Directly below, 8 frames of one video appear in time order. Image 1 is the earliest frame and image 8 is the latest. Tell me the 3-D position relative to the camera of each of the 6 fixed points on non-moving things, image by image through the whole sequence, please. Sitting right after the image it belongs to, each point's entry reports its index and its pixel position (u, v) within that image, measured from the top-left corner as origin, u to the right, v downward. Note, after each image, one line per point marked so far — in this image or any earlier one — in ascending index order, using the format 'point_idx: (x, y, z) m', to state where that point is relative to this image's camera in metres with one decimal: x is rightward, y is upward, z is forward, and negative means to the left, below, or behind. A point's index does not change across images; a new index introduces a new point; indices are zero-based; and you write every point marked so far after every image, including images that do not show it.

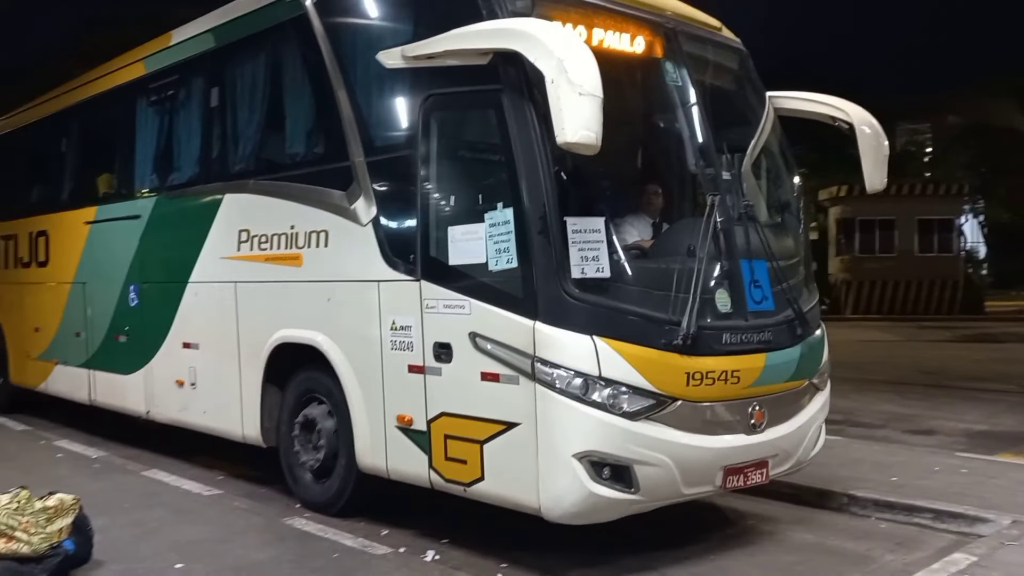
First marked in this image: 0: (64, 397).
0: (-4.9, -1.3, +10.4) m
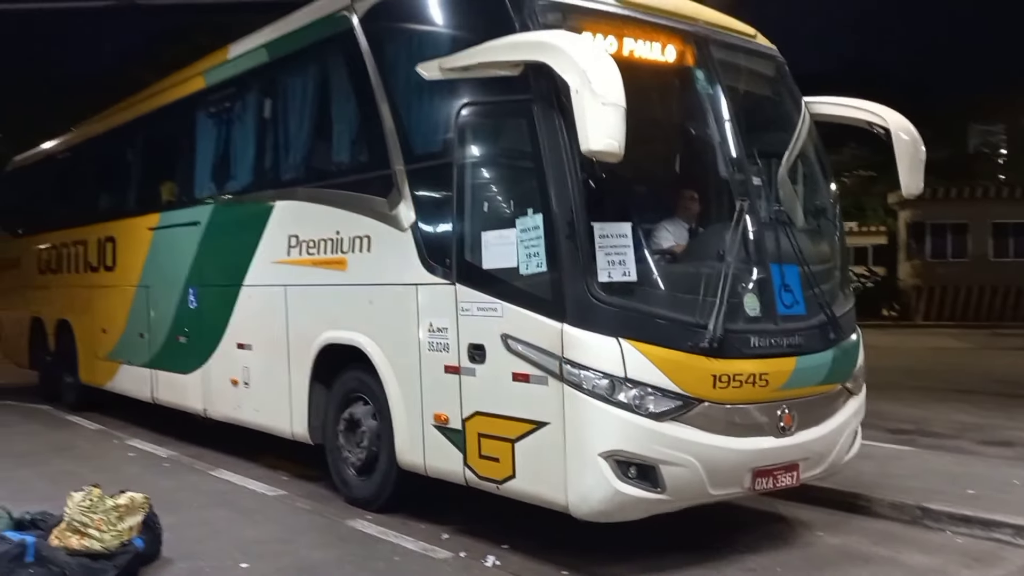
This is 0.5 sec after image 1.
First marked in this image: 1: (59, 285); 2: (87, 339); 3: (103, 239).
0: (-4.4, -1.3, +10.9) m
1: (-6.2, 0.0, +12.8) m
2: (-5.4, -0.7, +12.0) m
3: (-5.0, +0.6, +11.5) m
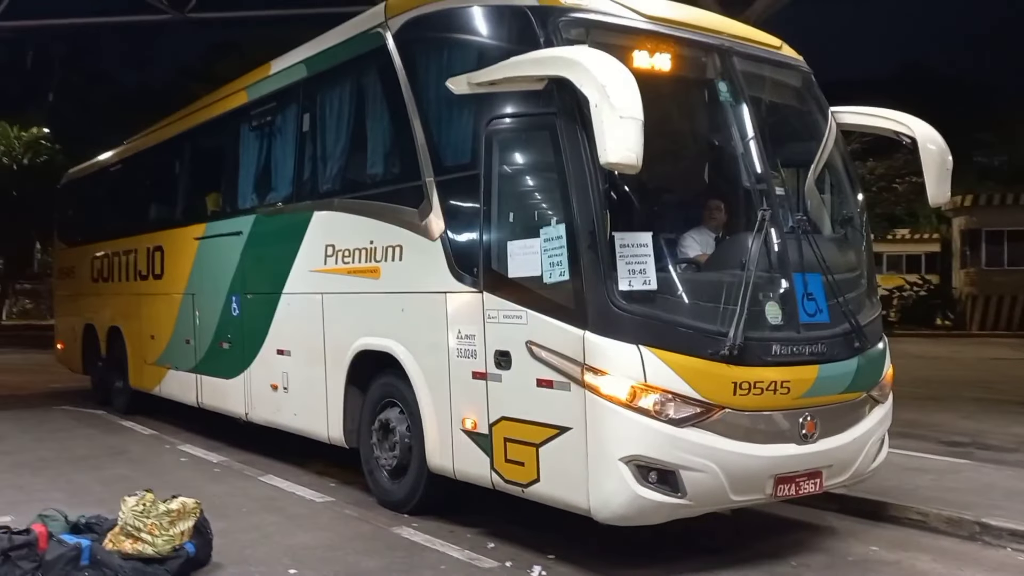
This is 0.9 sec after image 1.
0: (-4.1, -1.4, +11.3) m
1: (-5.7, -0.1, +13.3) m
2: (-5.0, -0.8, +12.4) m
3: (-4.6, +0.5, +11.9) m
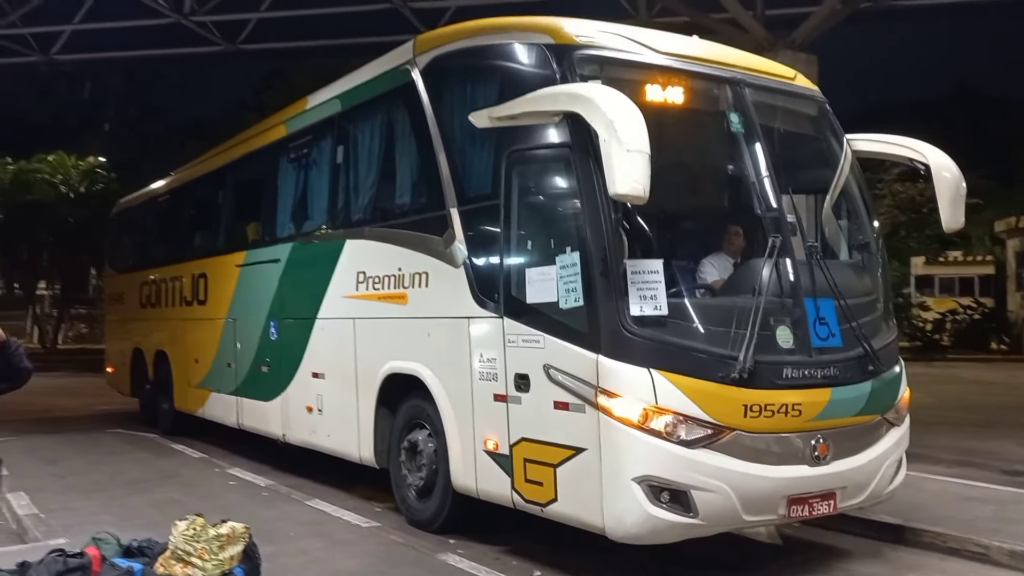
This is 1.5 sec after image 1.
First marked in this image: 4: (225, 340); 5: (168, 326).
0: (-3.7, -1.7, +11.8) m
1: (-5.3, -0.5, +13.9) m
2: (-4.6, -1.1, +13.0) m
3: (-4.2, +0.2, +12.5) m
4: (-3.5, -0.6, +11.3) m
5: (-4.9, -0.6, +13.5) m
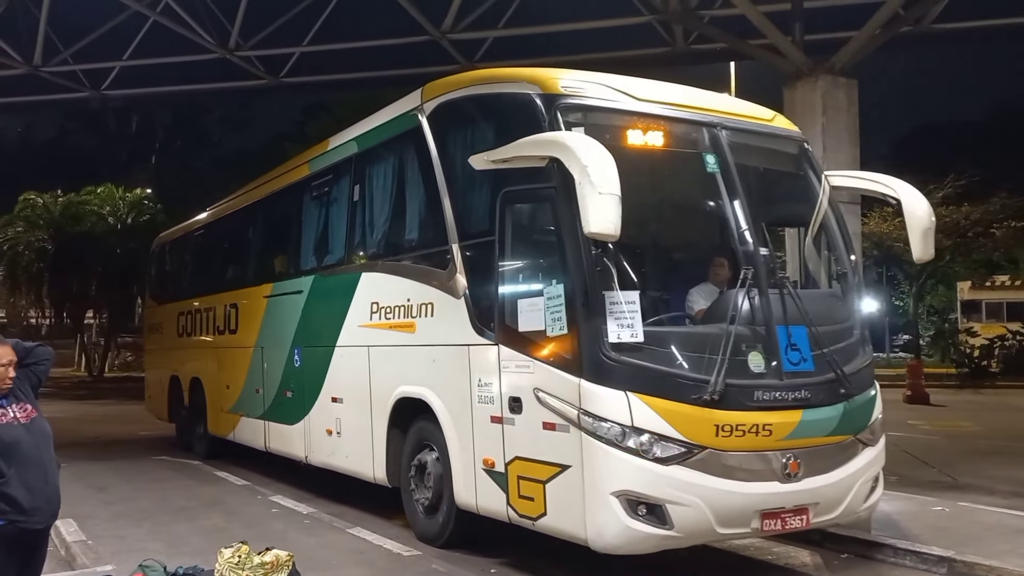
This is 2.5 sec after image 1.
0: (-3.7, -2.1, +12.6) m
1: (-5.1, -0.9, +14.8) m
2: (-4.5, -1.6, +13.9) m
3: (-4.1, -0.3, +13.4) m
4: (-3.4, -1.0, +12.1) m
5: (-4.8, -1.0, +14.4) m
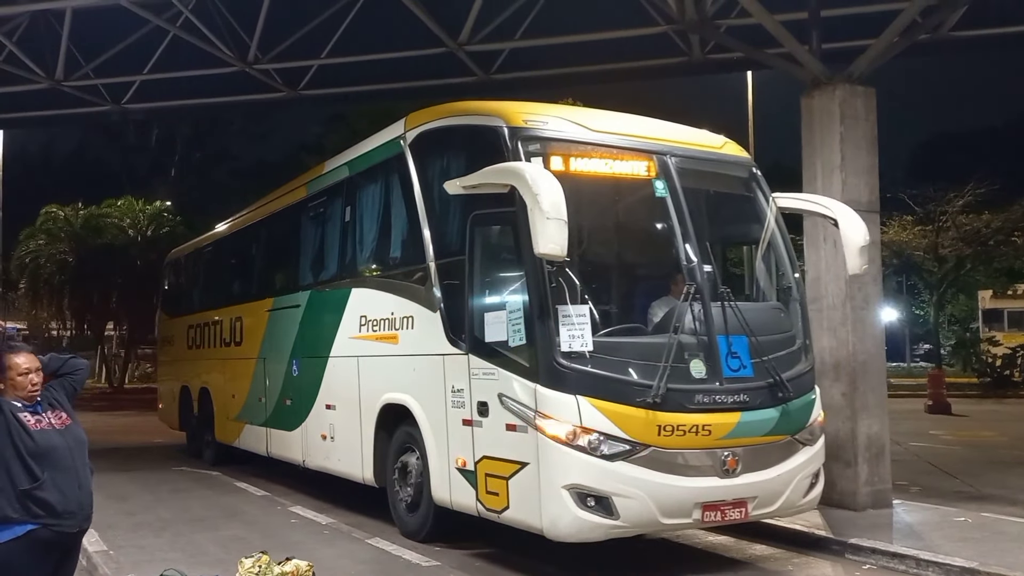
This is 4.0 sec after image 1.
0: (-4.0, -2.3, +13.6) m
1: (-5.4, -1.2, +15.9) m
2: (-4.8, -1.8, +14.9) m
3: (-4.4, -0.5, +14.4) m
4: (-3.7, -1.3, +13.2) m
5: (-5.1, -1.3, +15.4) m
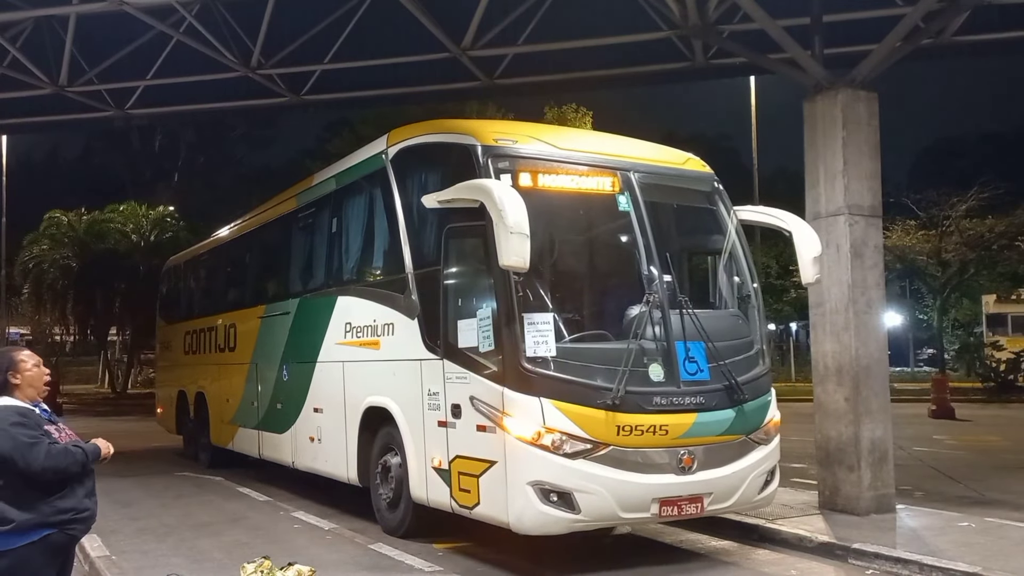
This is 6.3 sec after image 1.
0: (-4.3, -2.5, +14.3) m
1: (-5.7, -1.3, +16.5) m
2: (-5.1, -2.0, +15.5) m
3: (-4.8, -0.6, +15.1) m
4: (-4.1, -1.4, +13.8) m
5: (-5.4, -1.4, +16.1) m
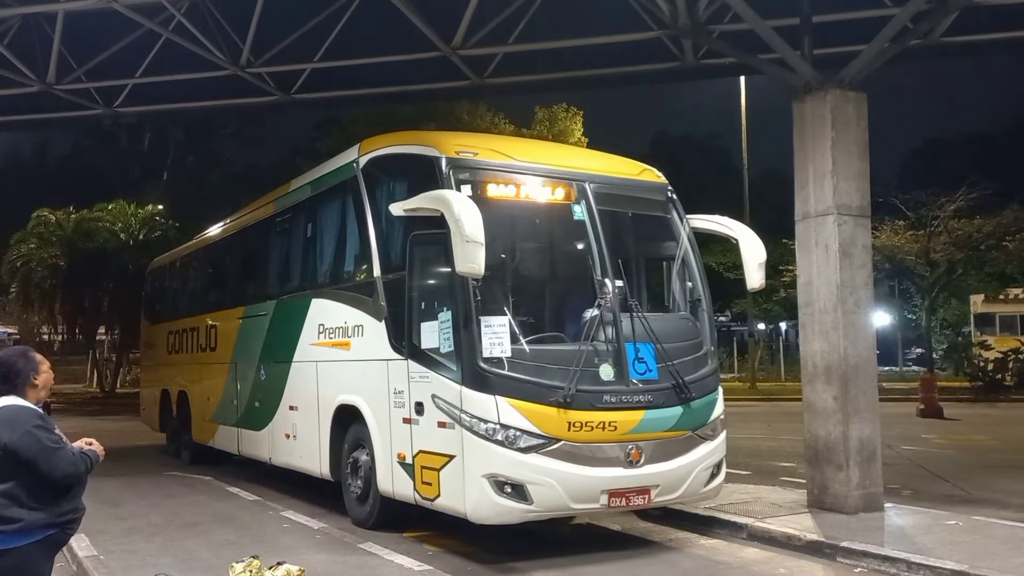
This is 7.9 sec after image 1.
0: (-4.8, -2.5, +14.9) m
1: (-6.3, -1.4, +17.1) m
2: (-5.7, -2.0, +16.1) m
3: (-5.3, -0.7, +15.6) m
4: (-4.6, -1.4, +14.4) m
5: (-6.0, -1.5, +16.6) m
